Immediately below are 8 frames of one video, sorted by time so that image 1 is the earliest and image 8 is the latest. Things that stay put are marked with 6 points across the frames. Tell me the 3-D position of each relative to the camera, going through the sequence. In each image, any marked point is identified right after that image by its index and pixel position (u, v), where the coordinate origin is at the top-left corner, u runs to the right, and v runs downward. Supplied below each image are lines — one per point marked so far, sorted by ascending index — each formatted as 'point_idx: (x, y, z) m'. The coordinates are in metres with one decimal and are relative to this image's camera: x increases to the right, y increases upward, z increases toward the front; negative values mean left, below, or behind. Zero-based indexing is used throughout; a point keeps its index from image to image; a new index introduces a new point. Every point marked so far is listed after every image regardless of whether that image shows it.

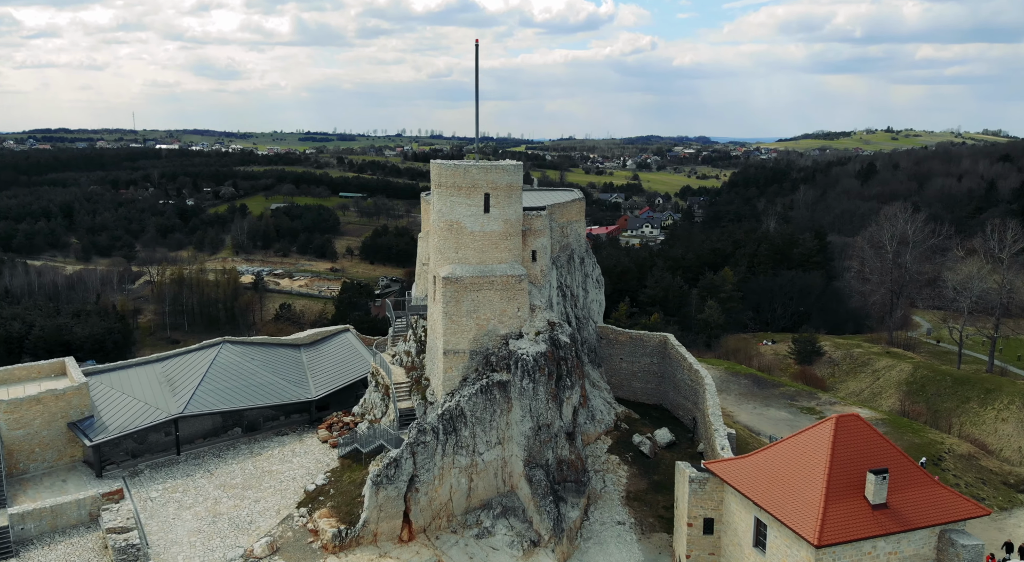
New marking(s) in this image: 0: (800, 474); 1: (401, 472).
0: (+5.3, -3.5, +11.3) m
1: (-2.7, -4.7, +15.4) m
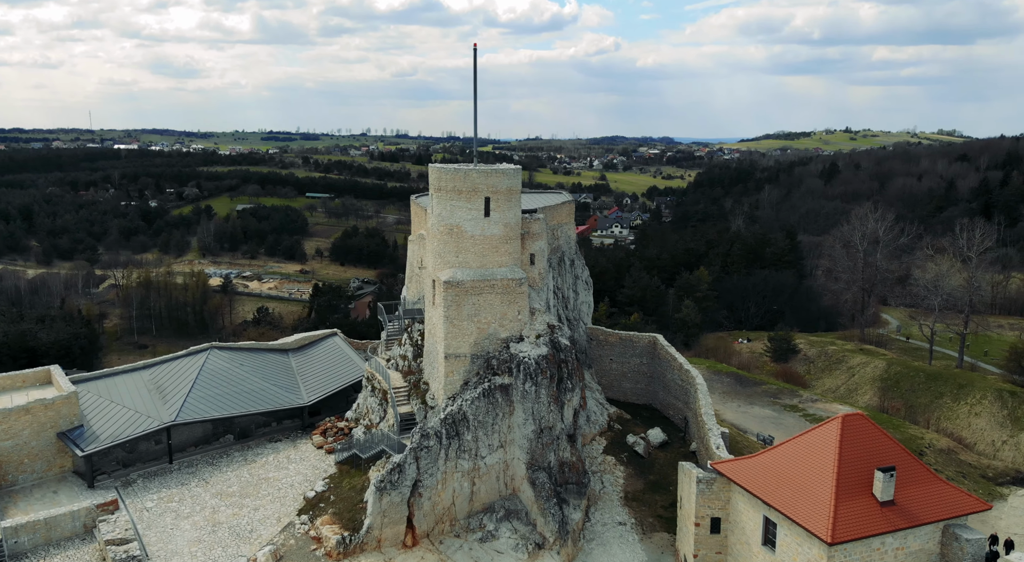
0: (+5.5, -3.5, +11.5) m
1: (-2.6, -4.8, +15.3) m
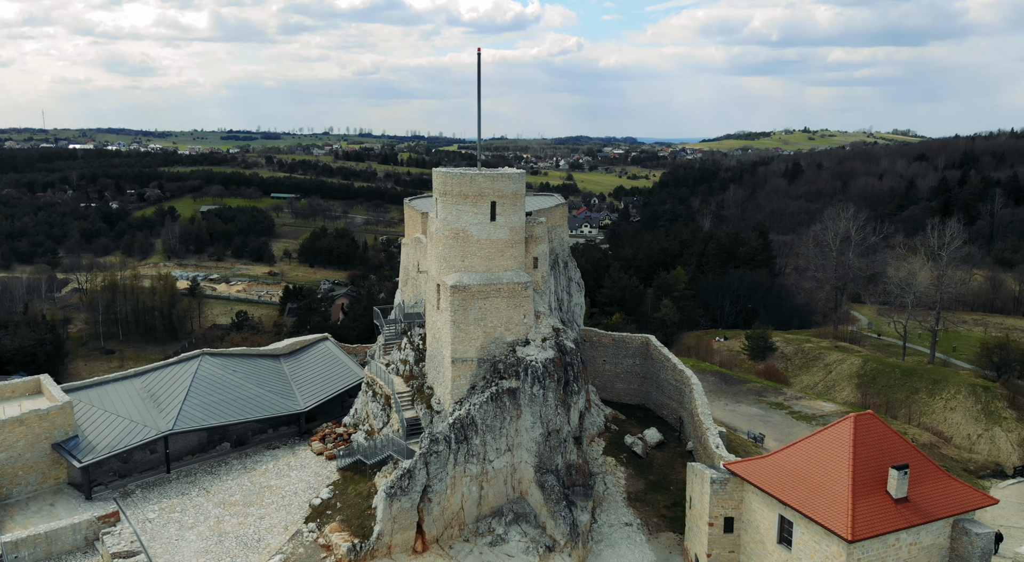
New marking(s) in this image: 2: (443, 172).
0: (+5.9, -3.6, +11.8) m
1: (-2.4, -4.9, +15.3) m
2: (-1.8, +2.9, +16.9) m
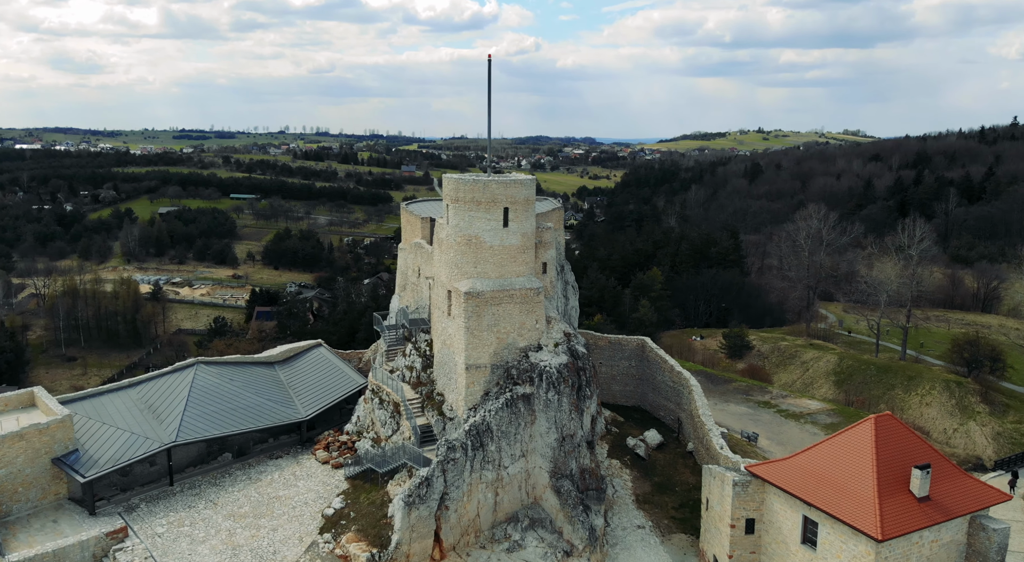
0: (+6.5, -3.7, +12.0) m
1: (-1.9, -5.1, +15.2) m
2: (-1.5, +2.8, +16.9) m
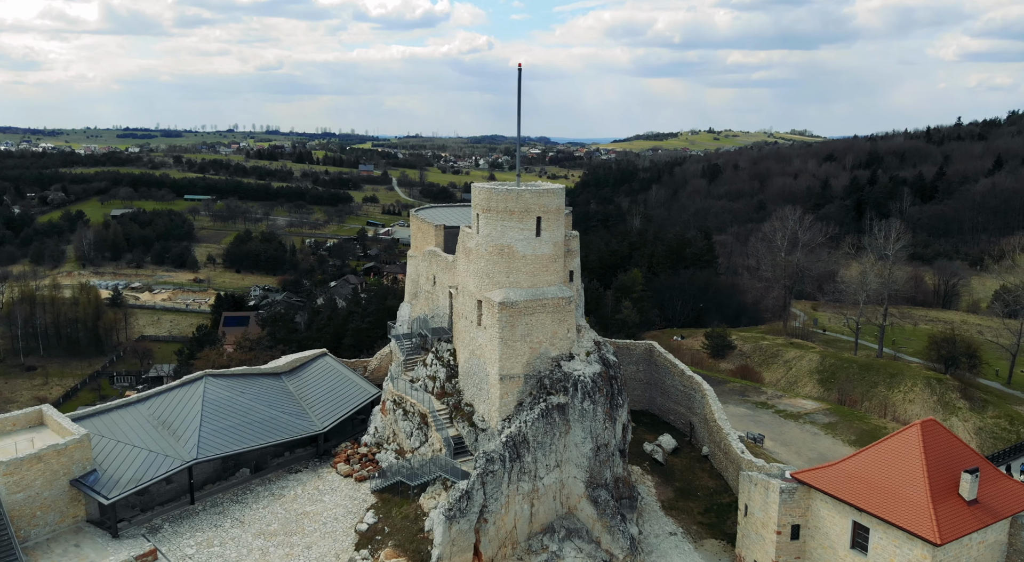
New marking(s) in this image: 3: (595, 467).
0: (+7.6, -3.8, +12.2) m
1: (-1.0, -5.3, +15.0) m
2: (-0.7, +2.5, +16.8) m
3: (+2.2, -4.9, +16.6) m
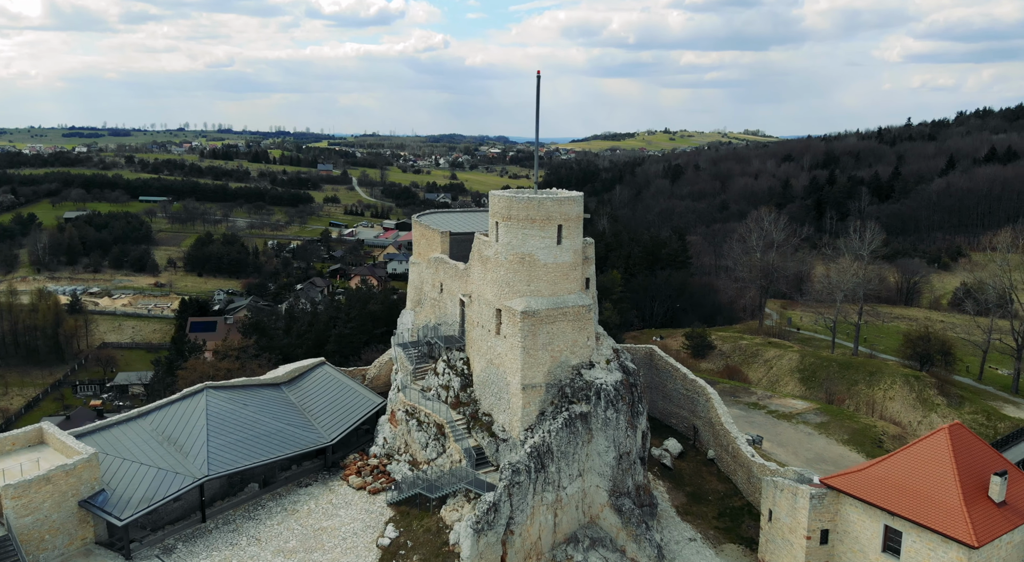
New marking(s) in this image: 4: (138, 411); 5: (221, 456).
0: (+8.3, -4.0, +12.4) m
1: (-0.3, -5.6, +14.8) m
2: (-0.2, +2.3, +16.6) m
3: (+2.8, -5.1, +16.6) m
4: (-11.8, -4.1, +19.9) m
5: (-8.4, -5.1, +18.1) m
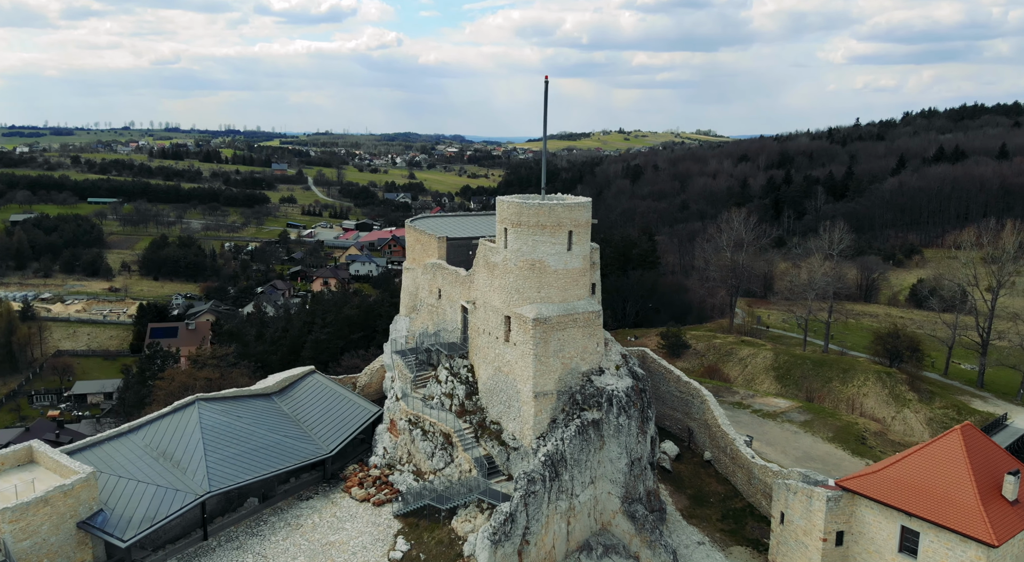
0: (+8.8, -4.1, +12.7) m
1: (+0.1, -5.7, +14.7) m
2: (0.0, +2.1, +16.5) m
3: (+3.1, -5.3, +16.5) m
4: (-11.7, -4.4, +19.2) m
5: (-8.2, -5.3, +17.5) m
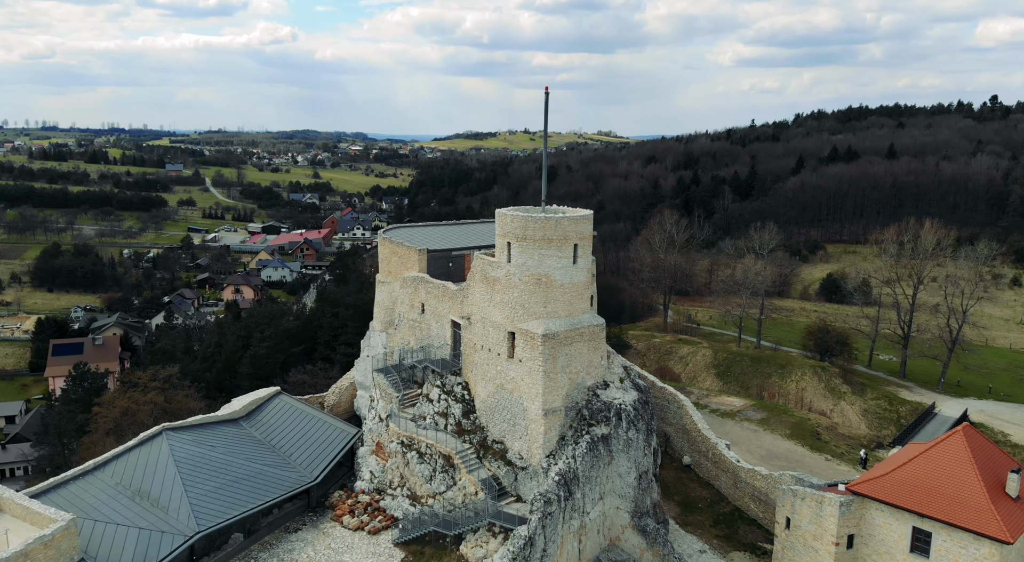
0: (+9.4, -4.2, +13.3) m
1: (+0.5, -6.1, +14.3) m
2: (+0.1, +1.7, +16.1) m
3: (+3.3, -5.6, +16.5) m
4: (-11.7, -5.1, +17.4) m
5: (-8.0, -5.9, +16.2) m
